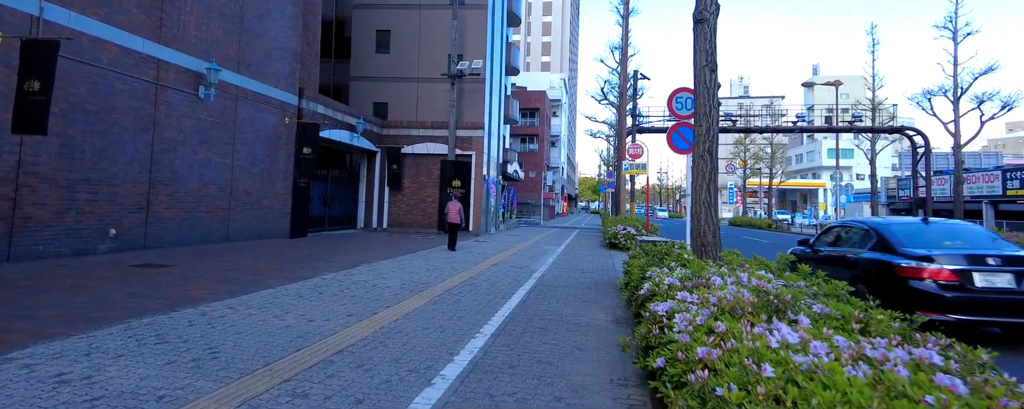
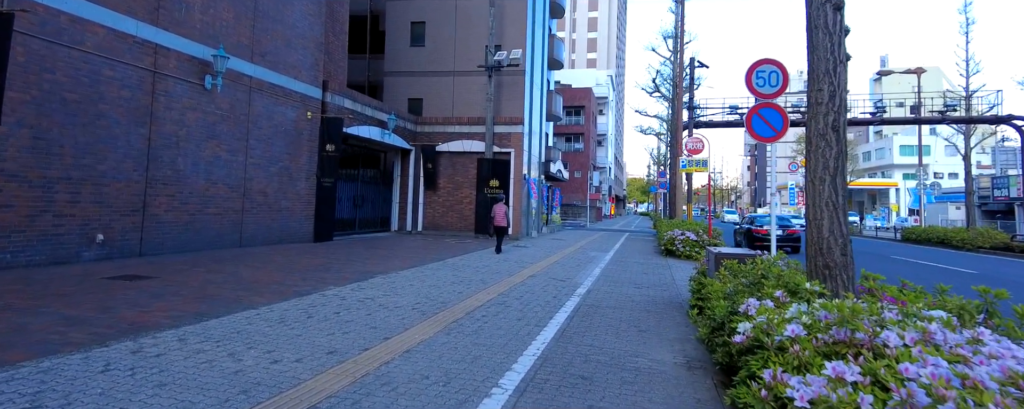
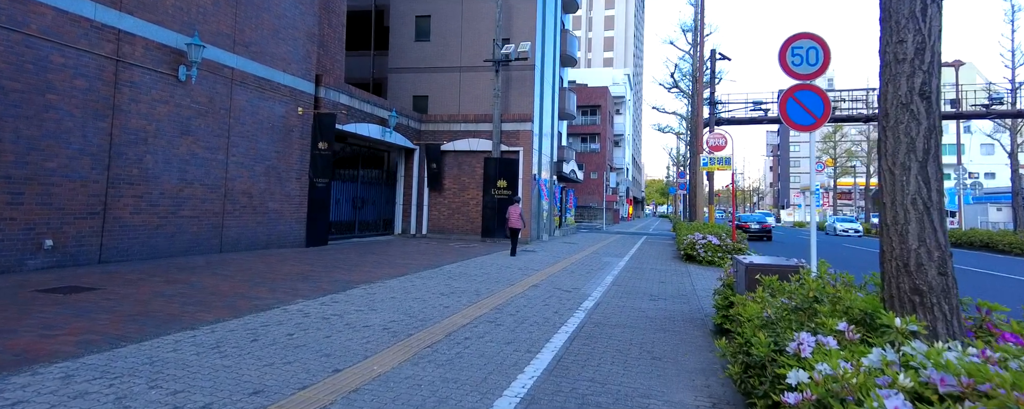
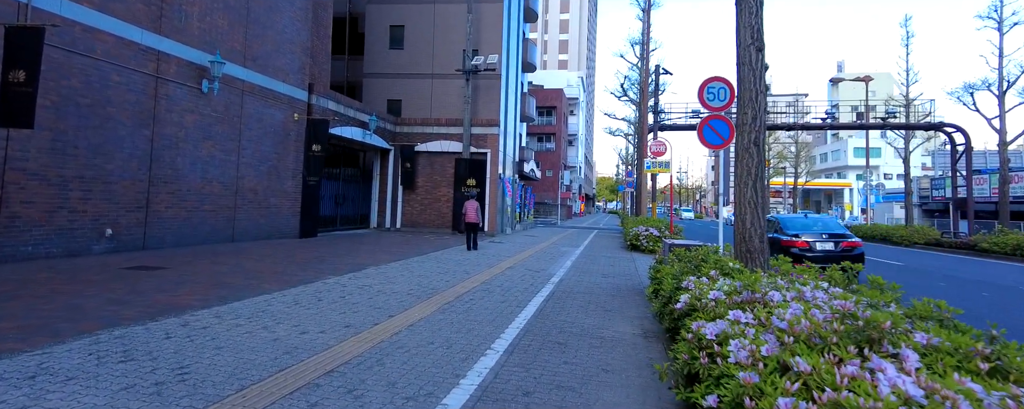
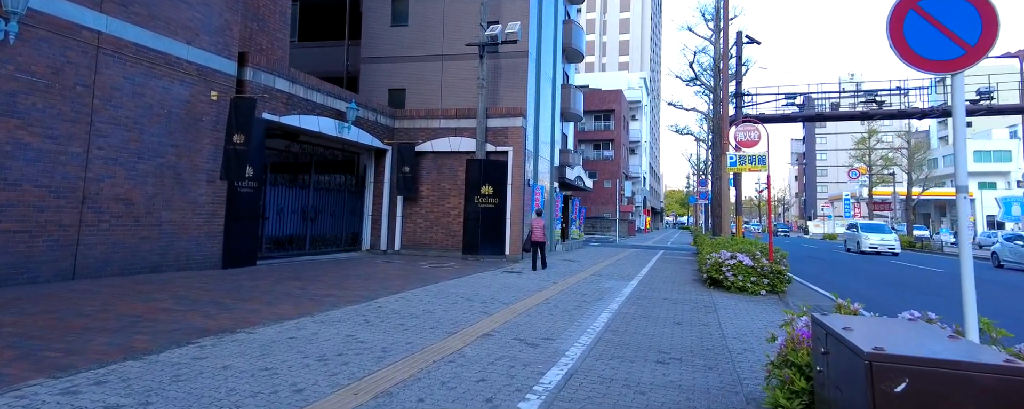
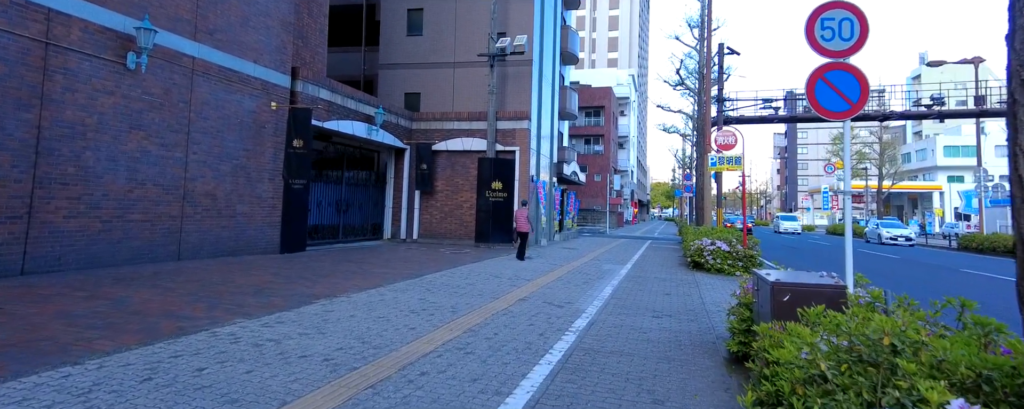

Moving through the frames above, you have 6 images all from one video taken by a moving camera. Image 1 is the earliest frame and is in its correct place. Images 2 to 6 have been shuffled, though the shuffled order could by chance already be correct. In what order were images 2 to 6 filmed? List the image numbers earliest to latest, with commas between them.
4, 2, 3, 6, 5
